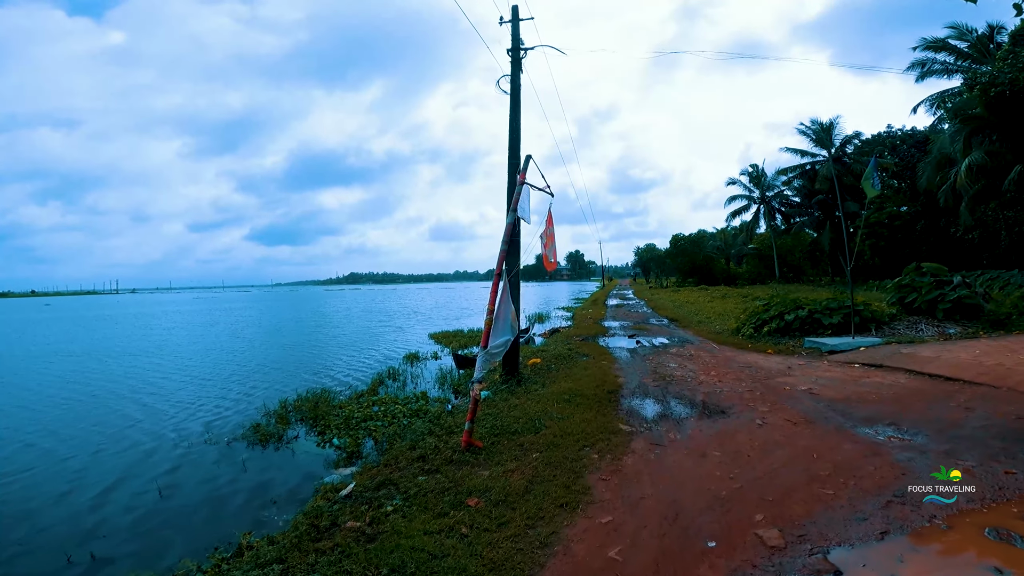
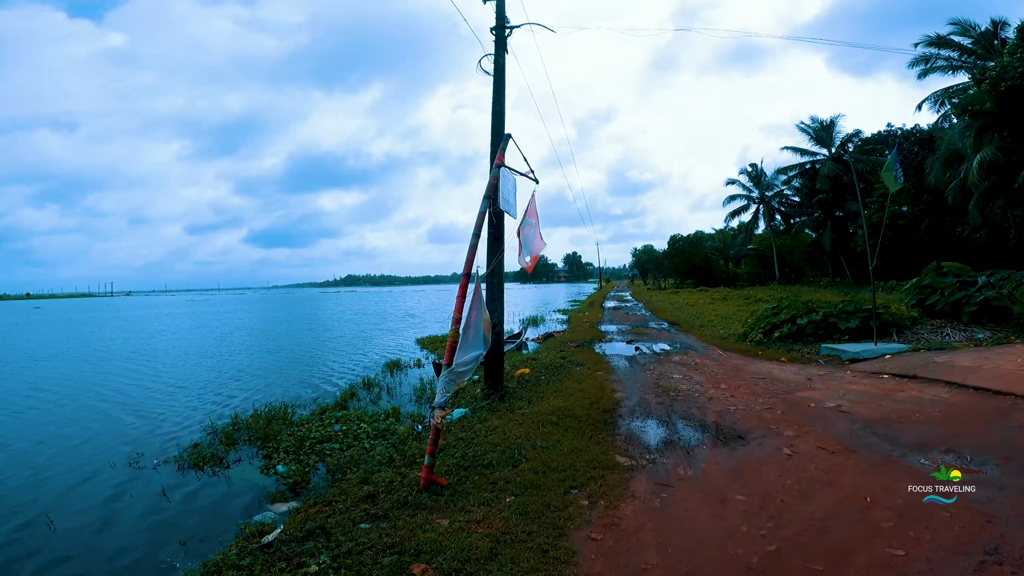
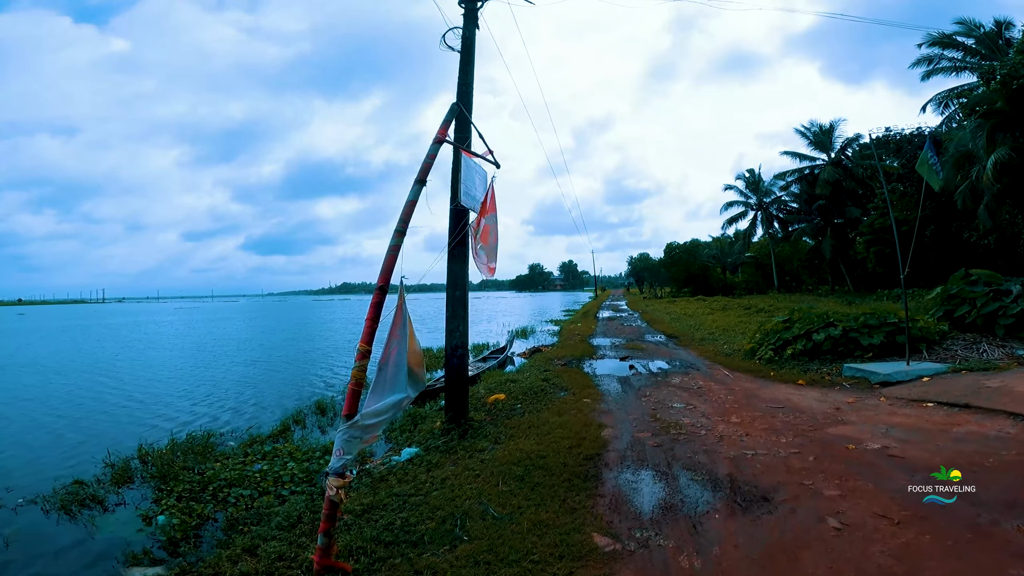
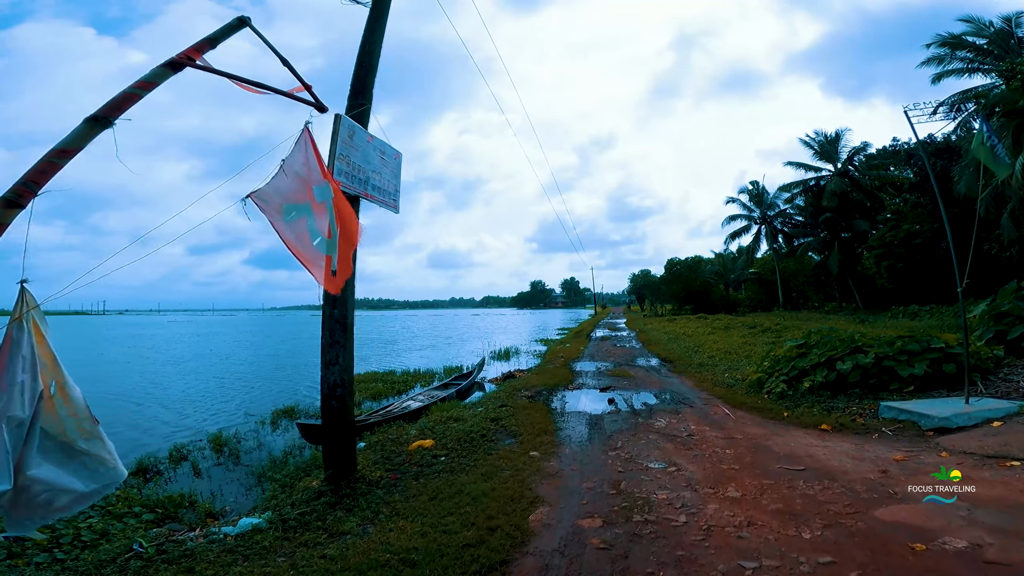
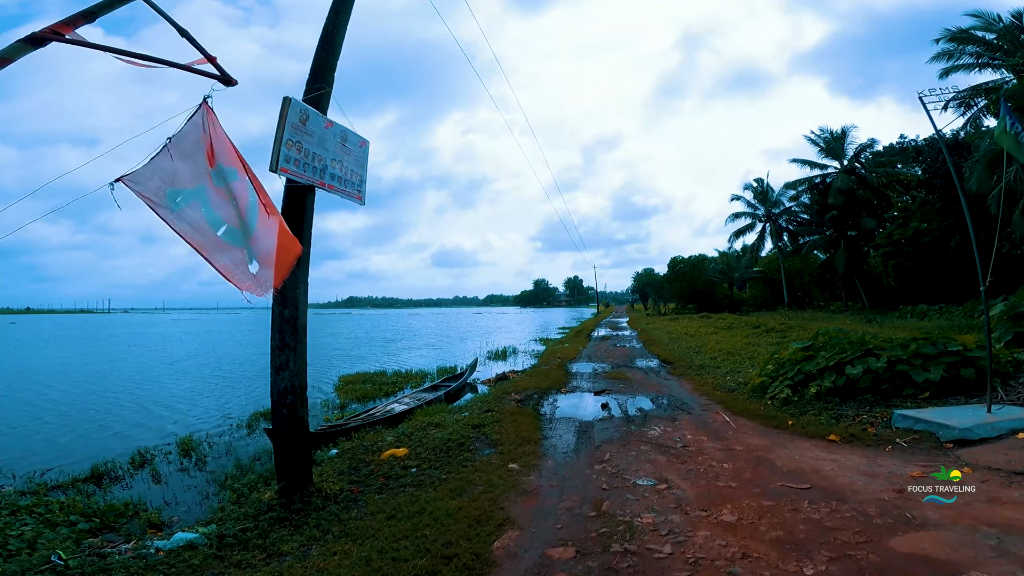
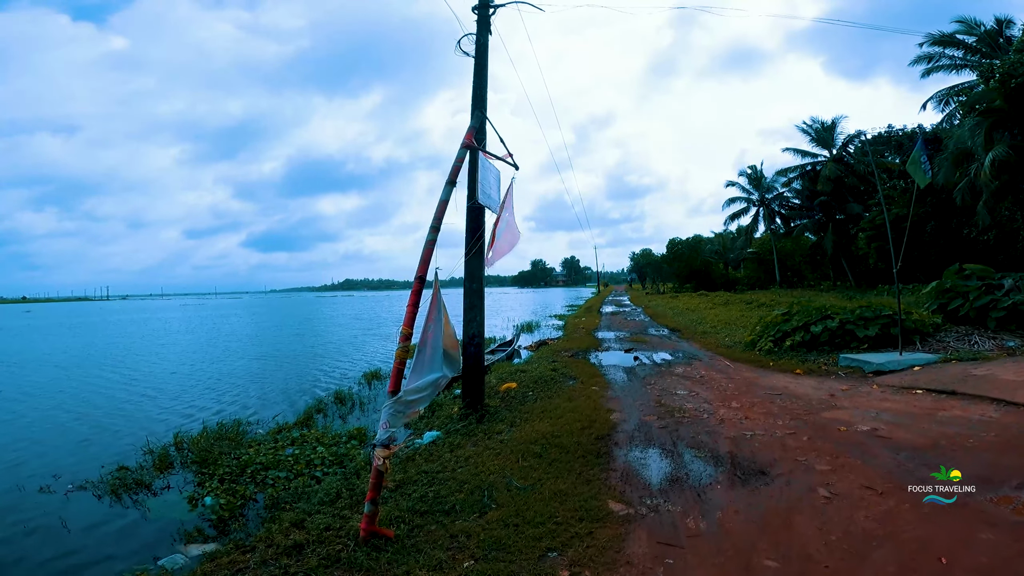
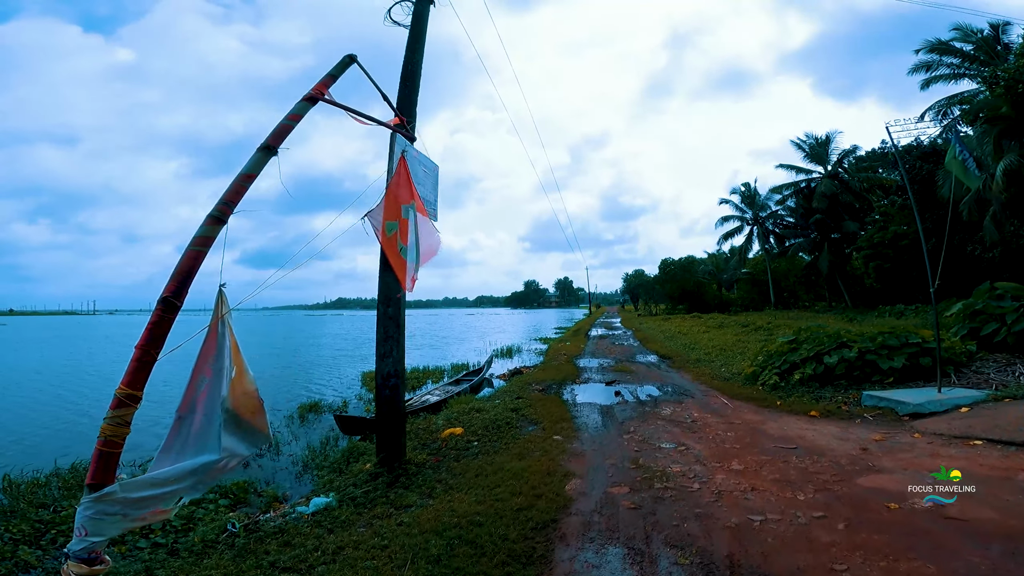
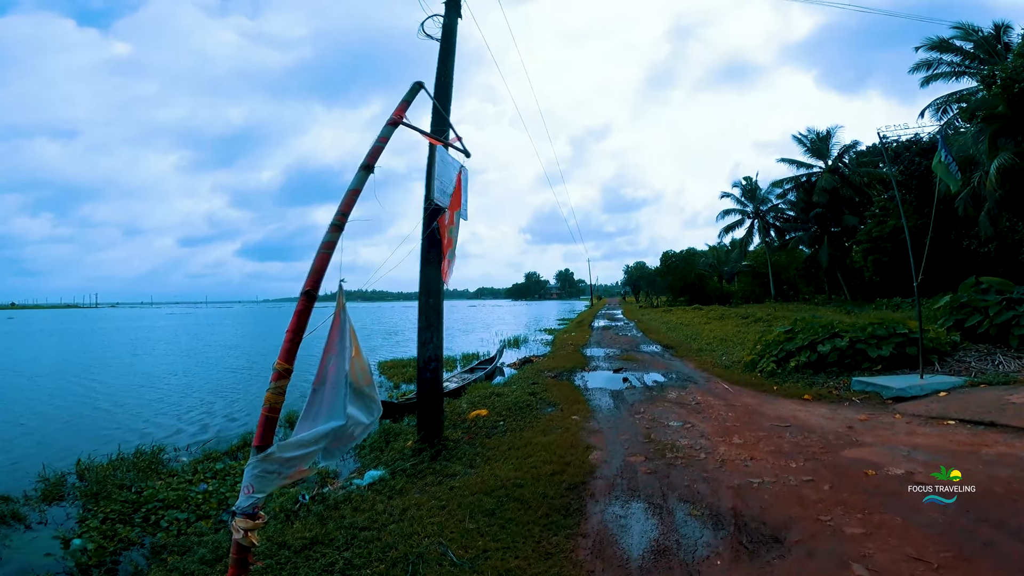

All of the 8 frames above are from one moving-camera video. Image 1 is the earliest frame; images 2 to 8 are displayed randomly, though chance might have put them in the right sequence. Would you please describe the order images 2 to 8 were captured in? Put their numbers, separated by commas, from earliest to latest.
2, 6, 3, 8, 7, 4, 5
